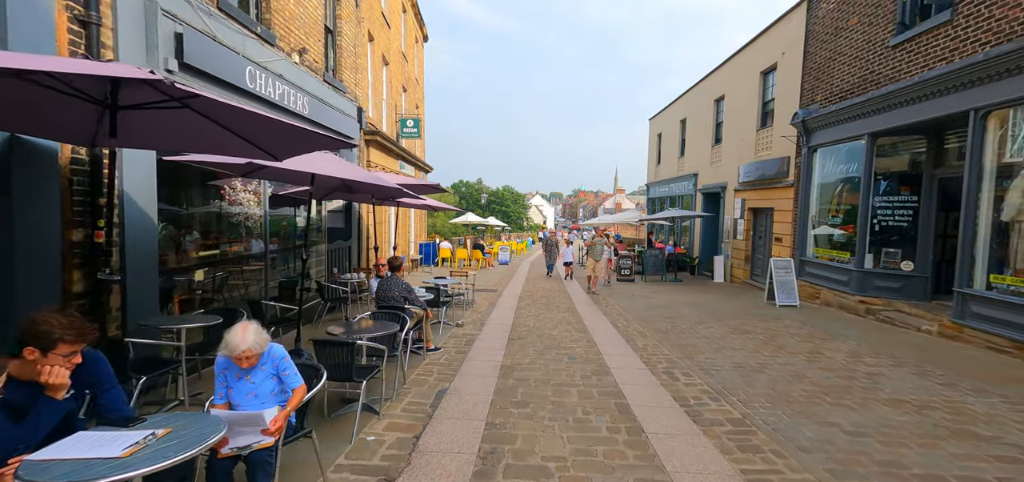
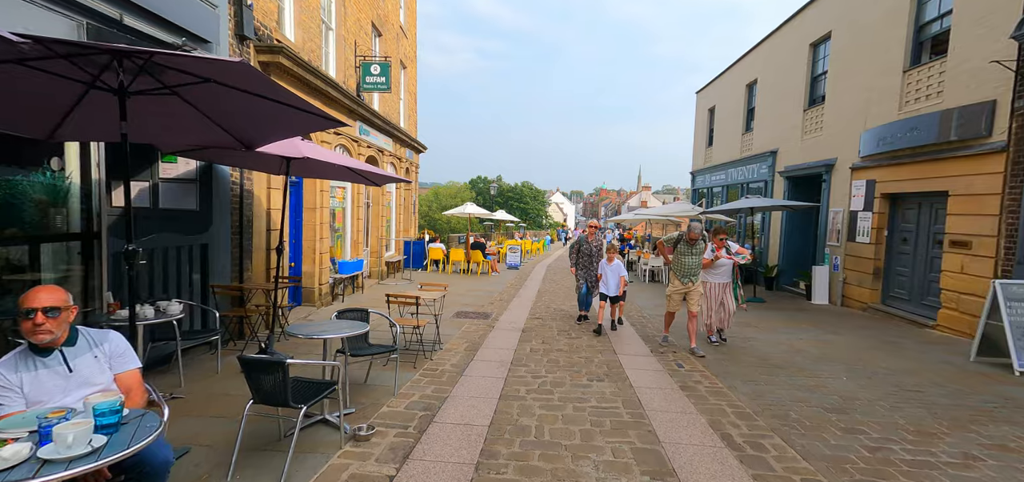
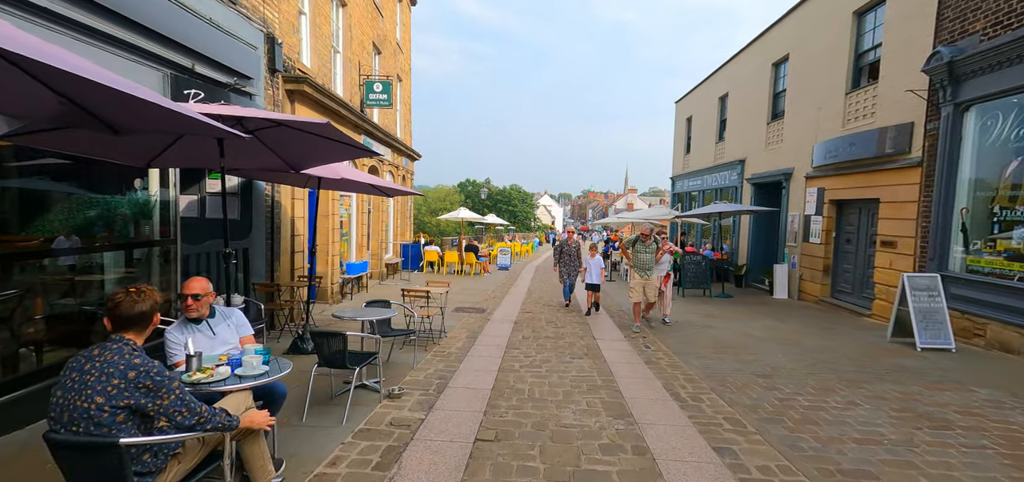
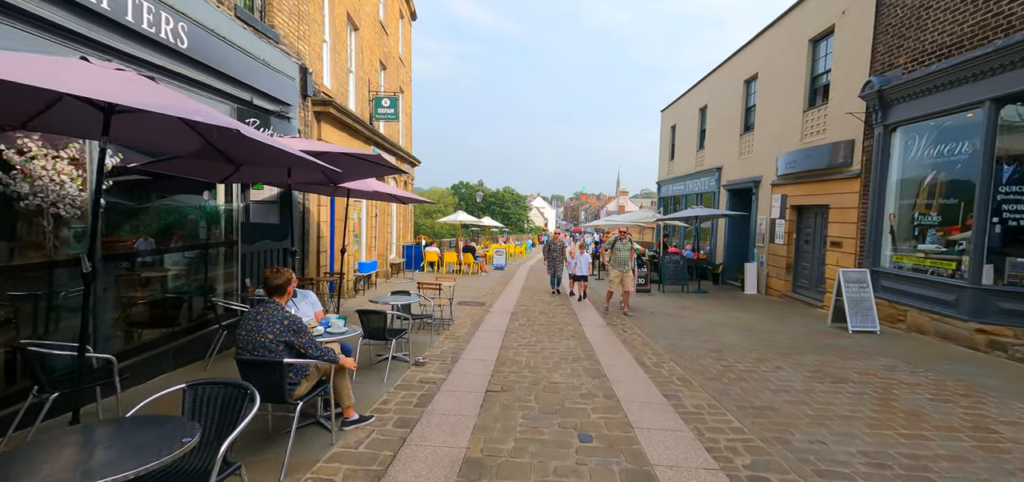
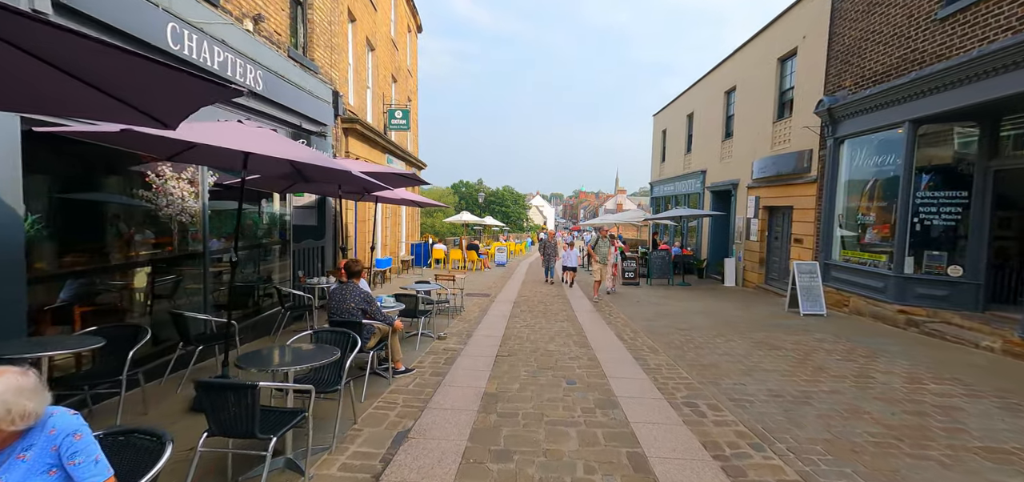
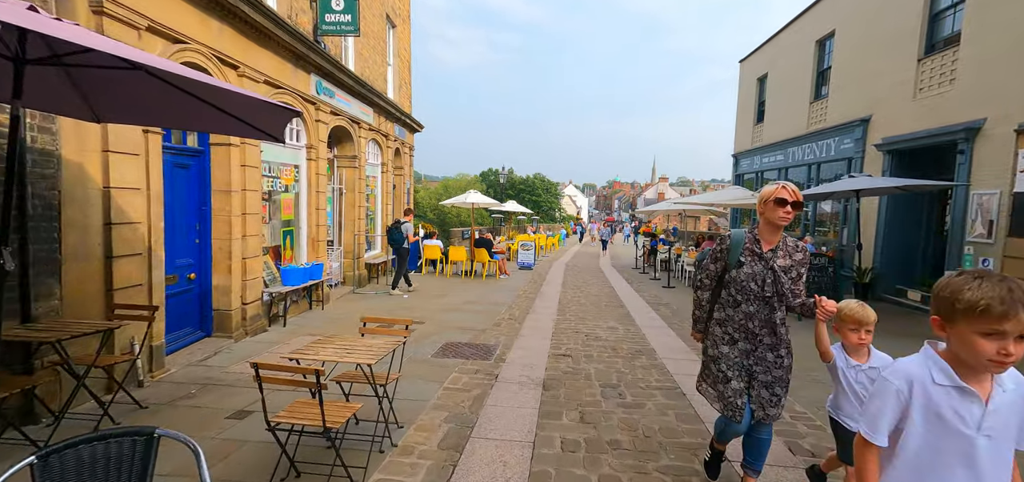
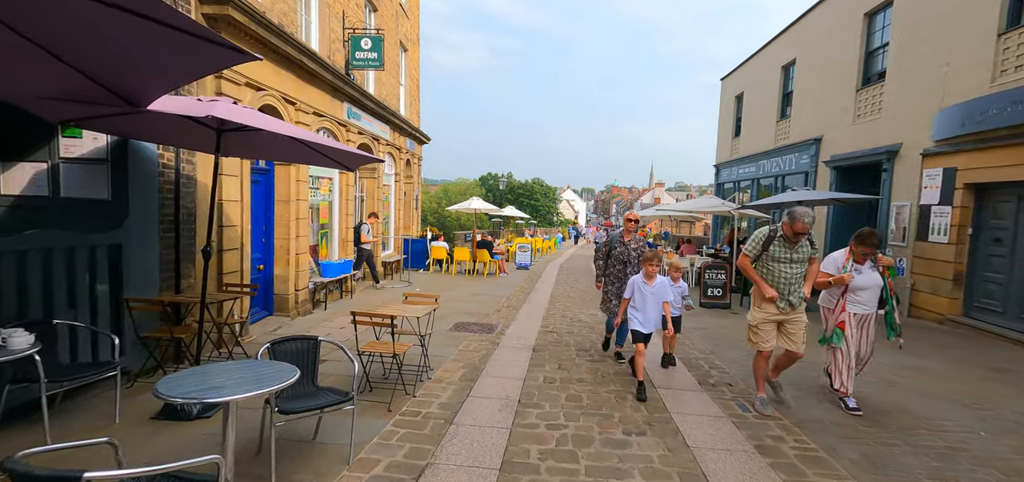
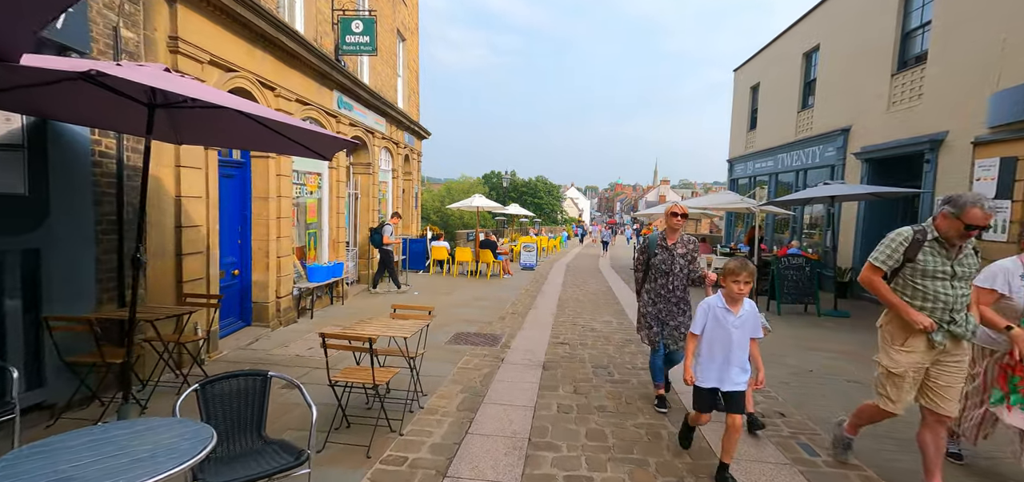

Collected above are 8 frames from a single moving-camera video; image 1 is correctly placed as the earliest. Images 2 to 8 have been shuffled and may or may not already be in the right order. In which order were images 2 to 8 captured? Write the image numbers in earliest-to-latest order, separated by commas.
5, 4, 3, 2, 7, 8, 6
